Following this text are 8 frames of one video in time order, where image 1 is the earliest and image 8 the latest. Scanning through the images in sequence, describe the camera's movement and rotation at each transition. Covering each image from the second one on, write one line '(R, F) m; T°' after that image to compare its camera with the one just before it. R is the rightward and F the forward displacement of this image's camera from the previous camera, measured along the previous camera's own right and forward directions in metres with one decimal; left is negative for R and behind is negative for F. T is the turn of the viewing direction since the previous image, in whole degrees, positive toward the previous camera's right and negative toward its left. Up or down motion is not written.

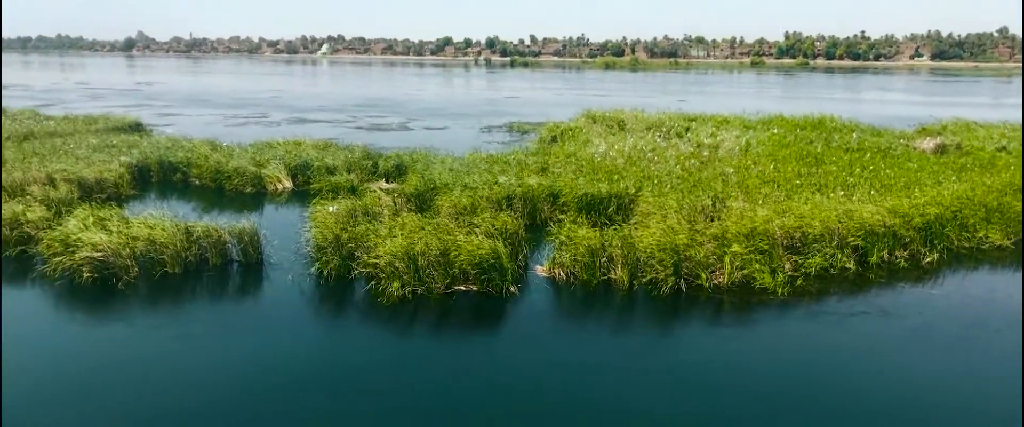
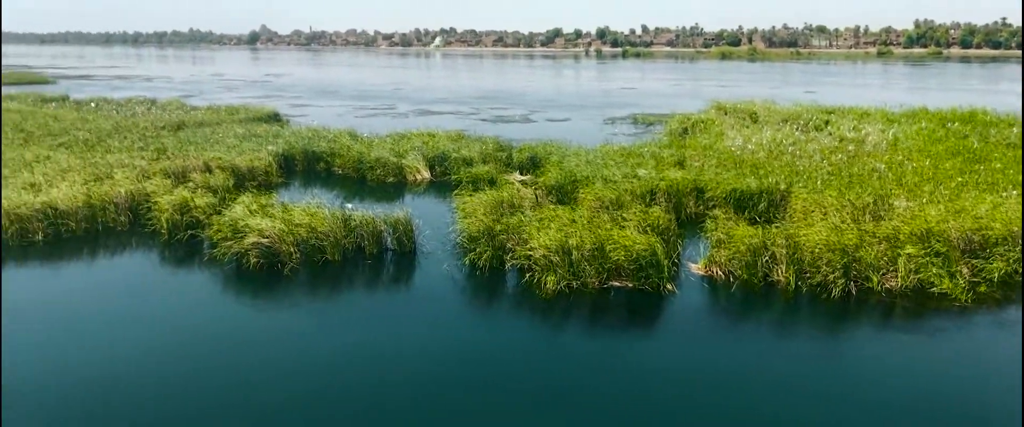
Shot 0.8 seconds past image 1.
(-0.7, +0.1) m; -7°
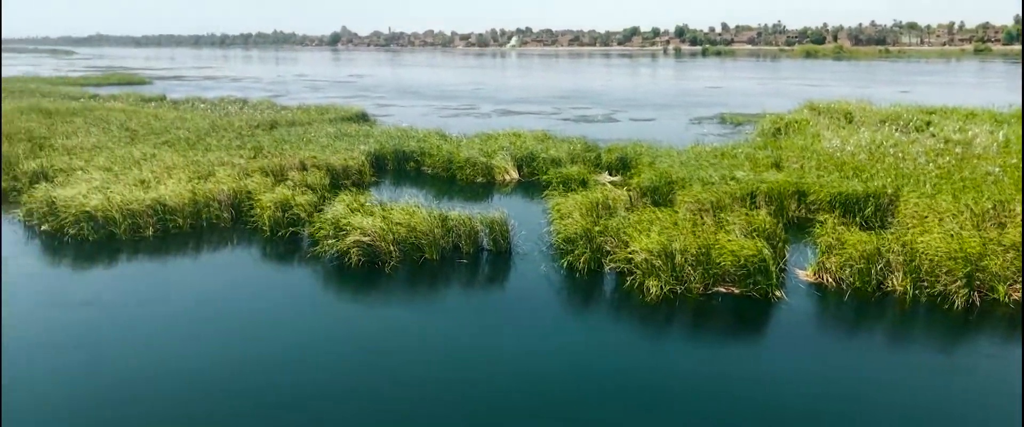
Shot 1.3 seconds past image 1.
(-0.4, +0.1) m; -5°
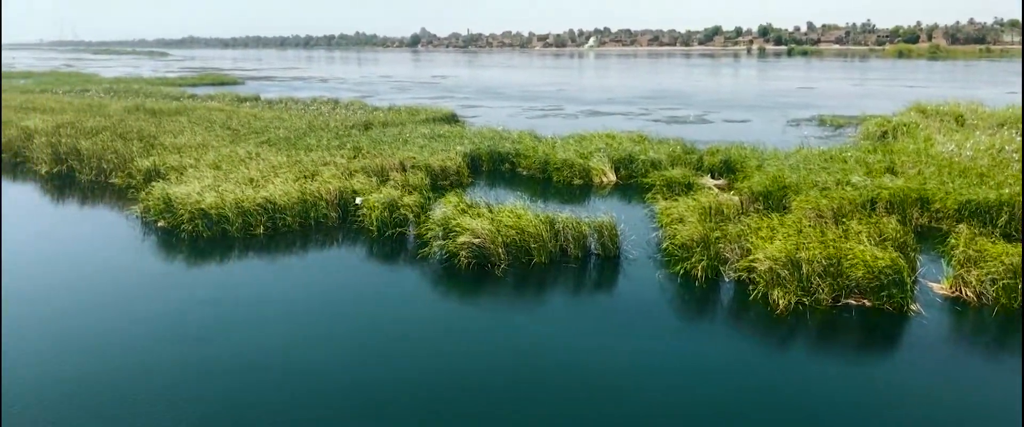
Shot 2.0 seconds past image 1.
(-0.5, +0.2) m; -5°
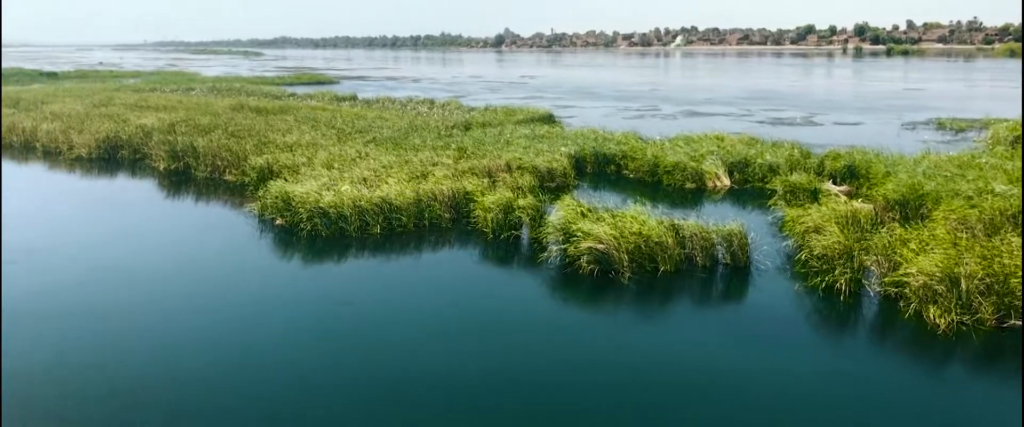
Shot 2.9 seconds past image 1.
(-0.6, +0.3) m; -6°
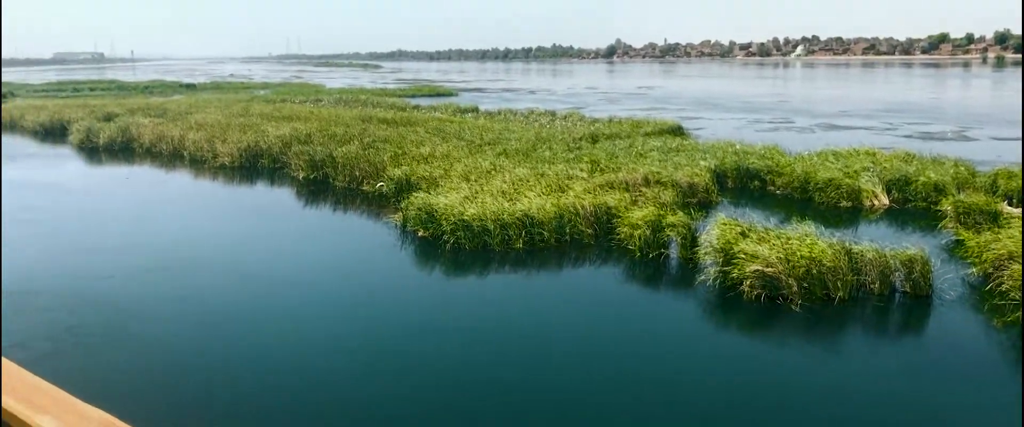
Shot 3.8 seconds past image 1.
(-0.7, +0.4) m; -7°
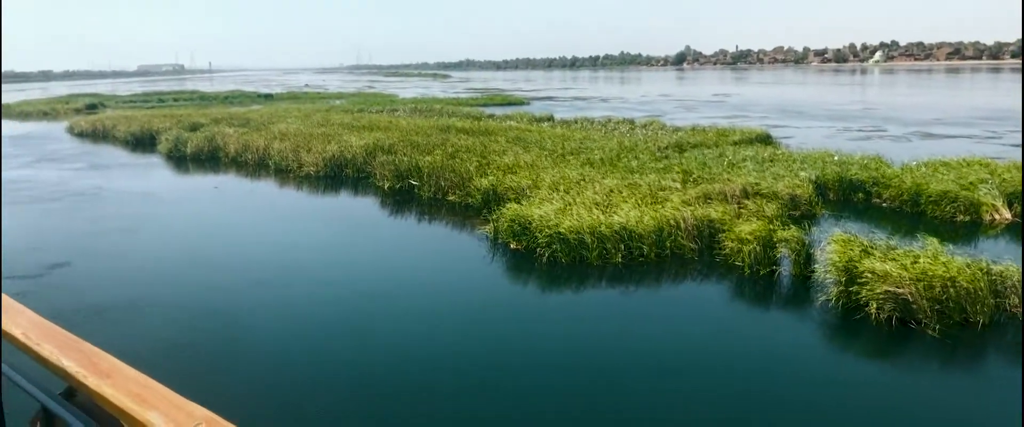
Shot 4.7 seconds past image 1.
(-0.5, +0.4) m; -5°
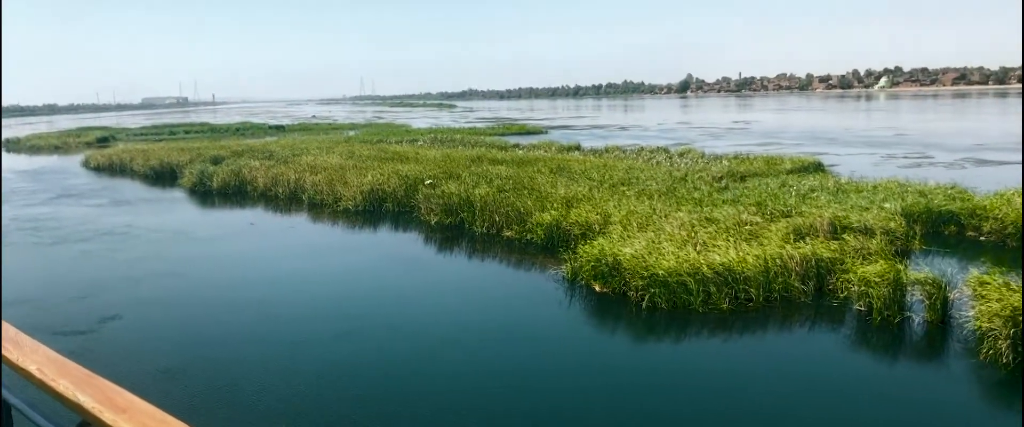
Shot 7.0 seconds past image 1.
(-1.3, +1.2) m; 0°
